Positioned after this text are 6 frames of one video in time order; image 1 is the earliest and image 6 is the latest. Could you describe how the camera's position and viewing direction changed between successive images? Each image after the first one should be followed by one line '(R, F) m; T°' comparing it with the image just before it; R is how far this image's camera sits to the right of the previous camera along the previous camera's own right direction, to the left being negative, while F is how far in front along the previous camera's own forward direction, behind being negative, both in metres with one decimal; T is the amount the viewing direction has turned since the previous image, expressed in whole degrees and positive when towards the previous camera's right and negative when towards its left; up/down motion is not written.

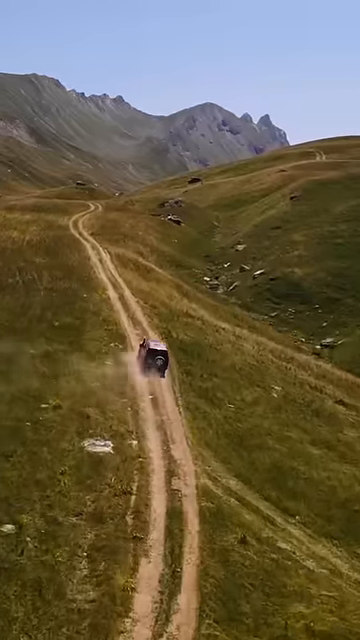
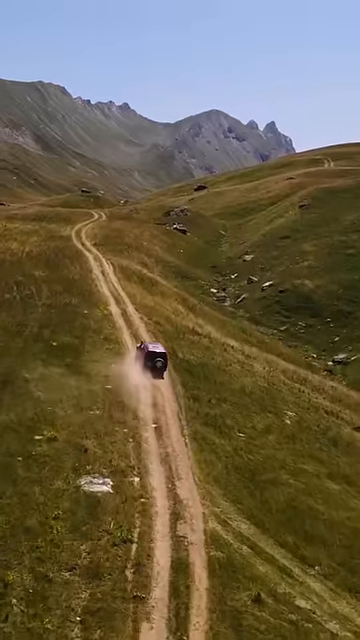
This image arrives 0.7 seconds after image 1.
(0.0, +3.1) m; 0°
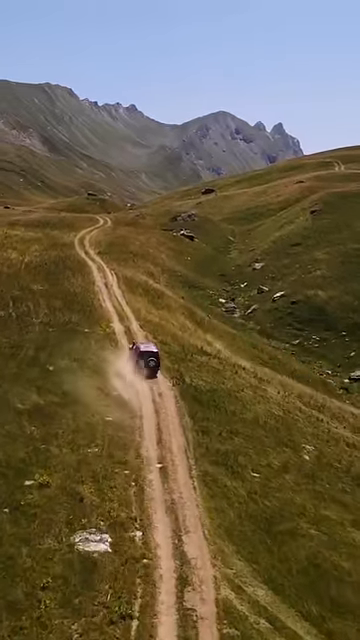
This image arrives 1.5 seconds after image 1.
(0.0, +3.8) m; 0°
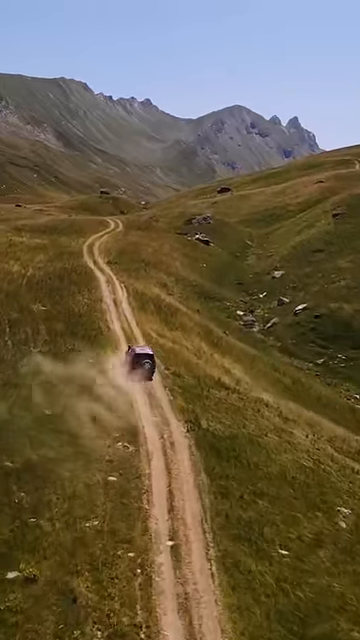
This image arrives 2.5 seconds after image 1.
(0.0, +5.5) m; -1°
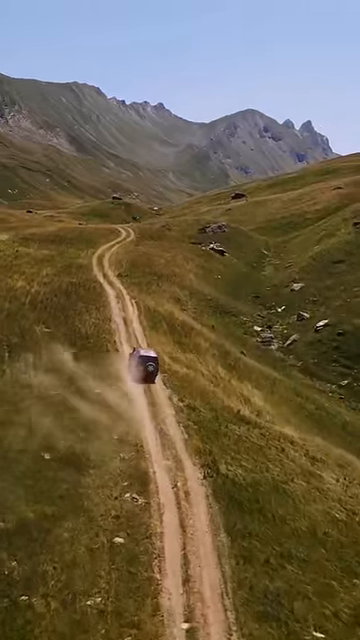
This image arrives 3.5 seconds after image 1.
(-0.1, +4.3) m; -1°
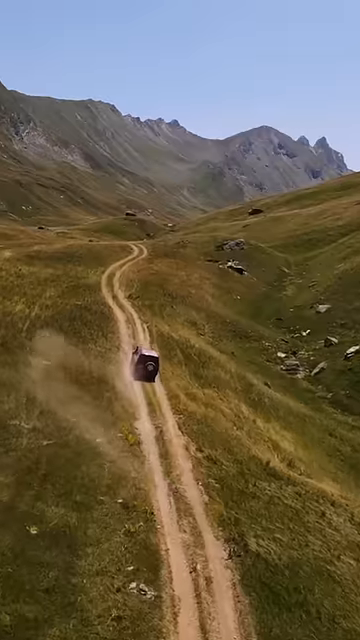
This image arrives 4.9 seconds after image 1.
(-0.2, +6.8) m; -1°
